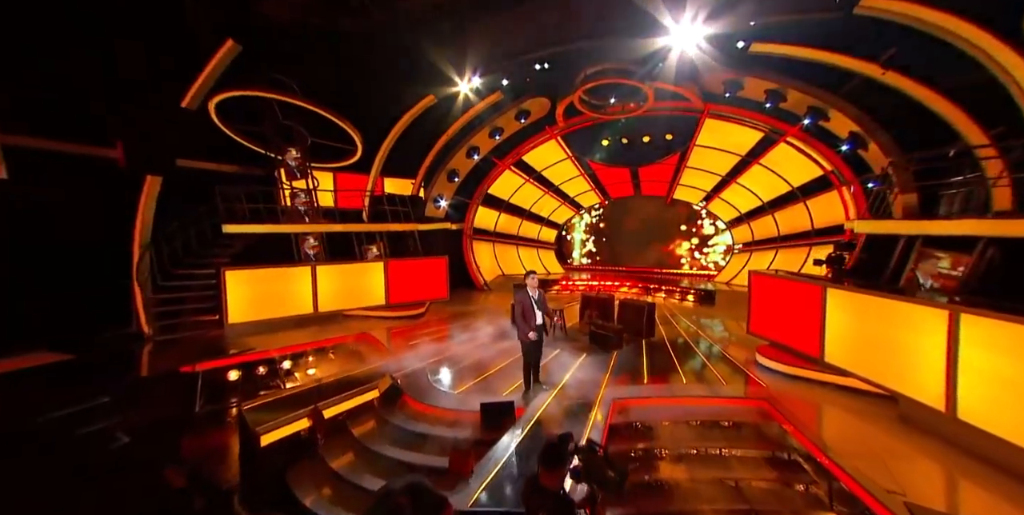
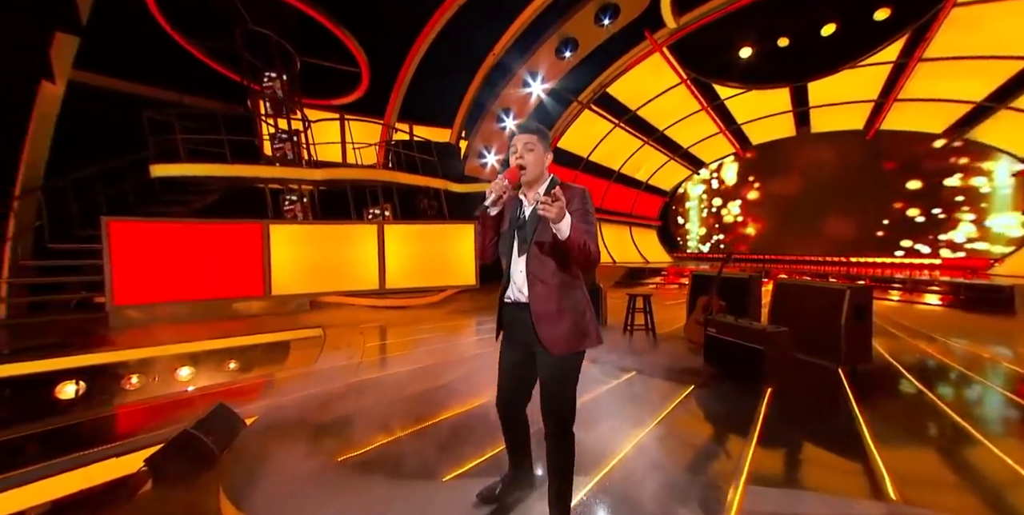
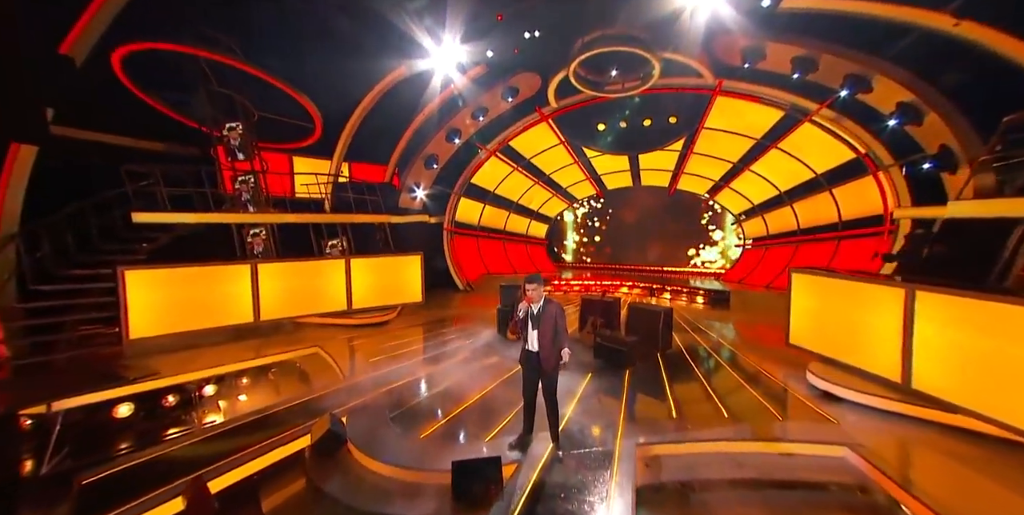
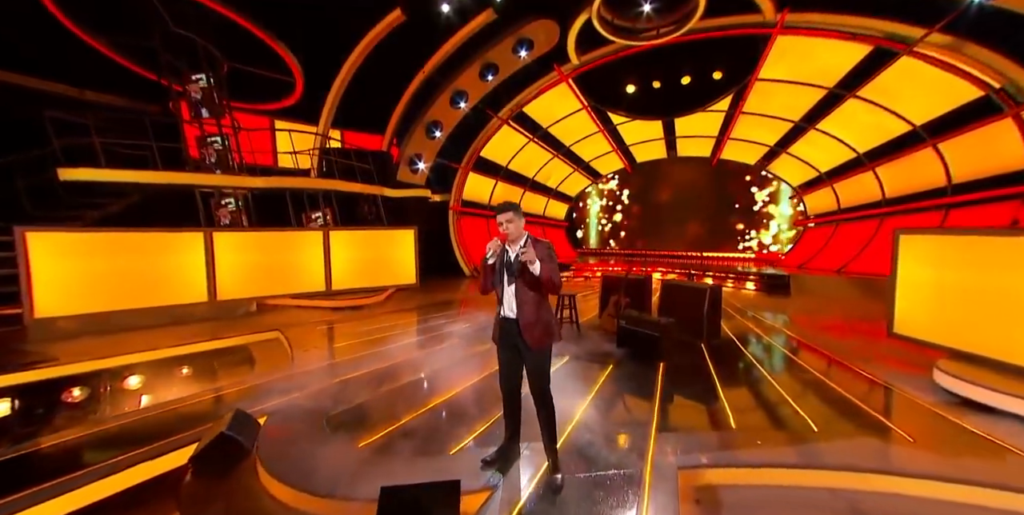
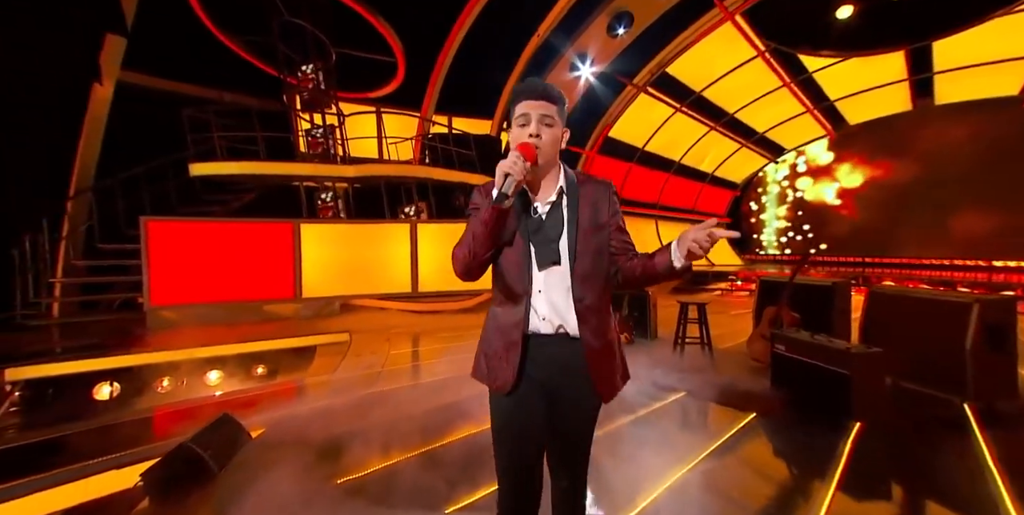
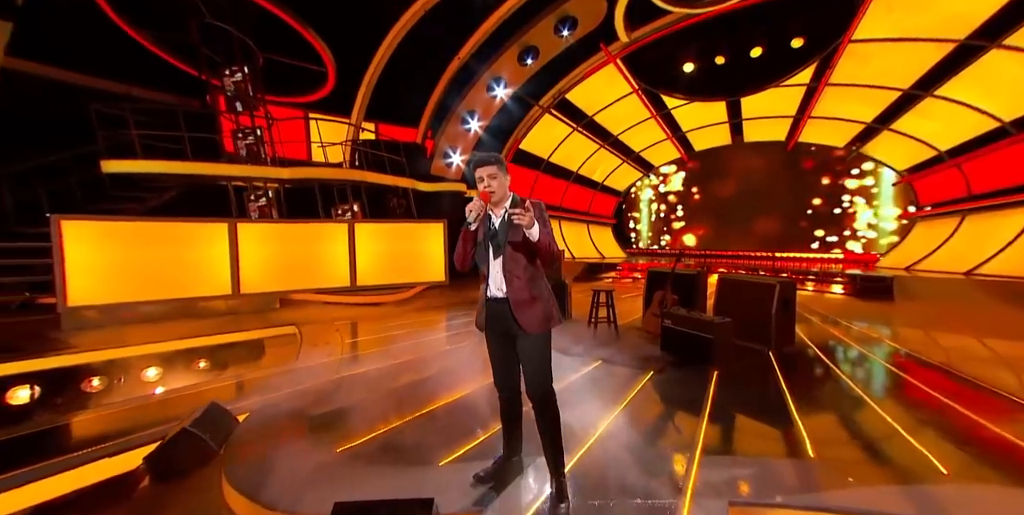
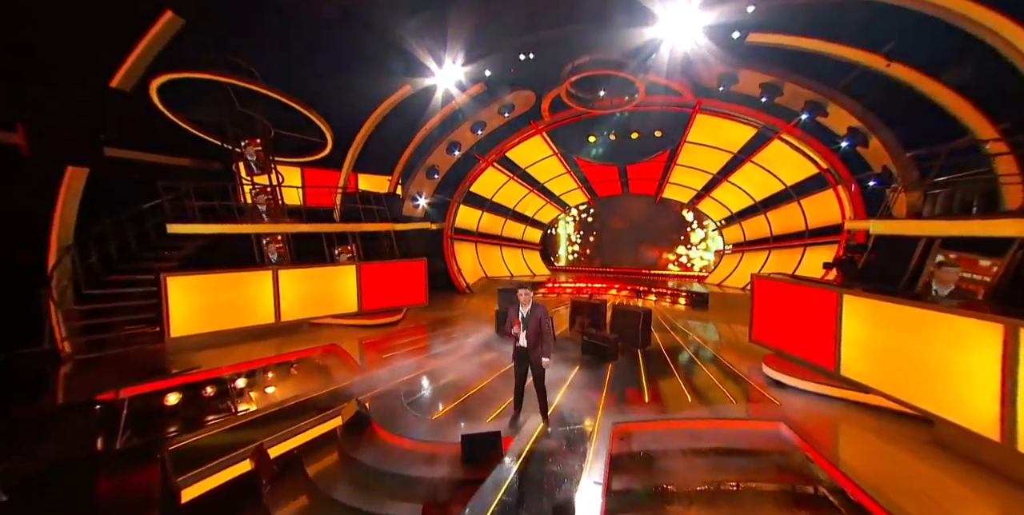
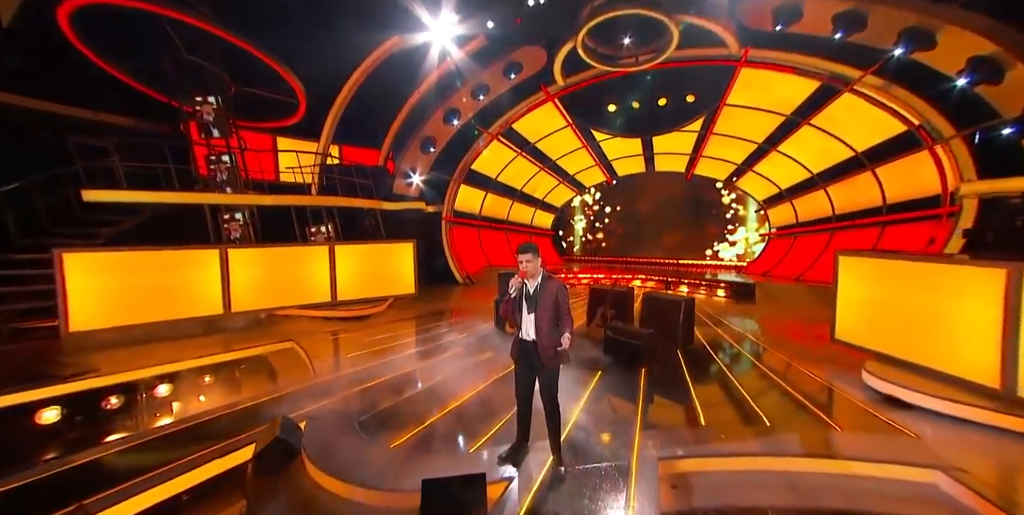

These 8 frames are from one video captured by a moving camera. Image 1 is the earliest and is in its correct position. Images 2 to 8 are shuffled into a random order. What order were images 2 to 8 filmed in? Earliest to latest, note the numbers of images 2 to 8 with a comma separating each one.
7, 3, 8, 4, 6, 2, 5
